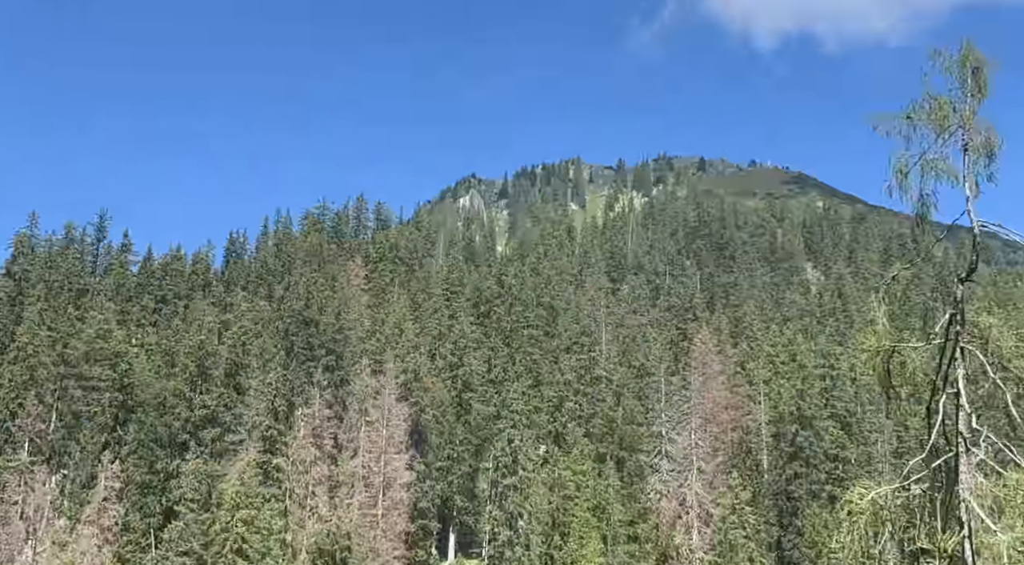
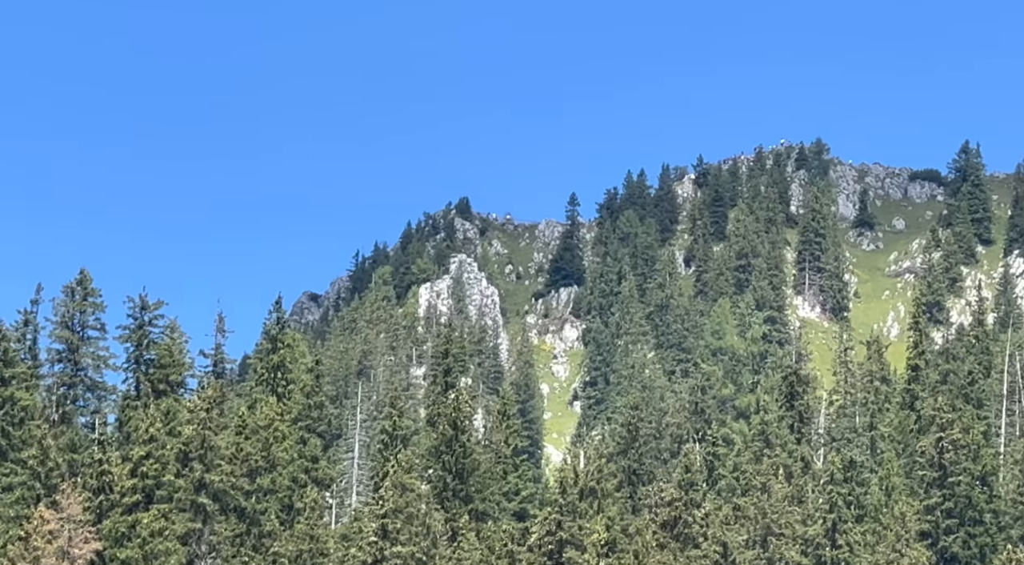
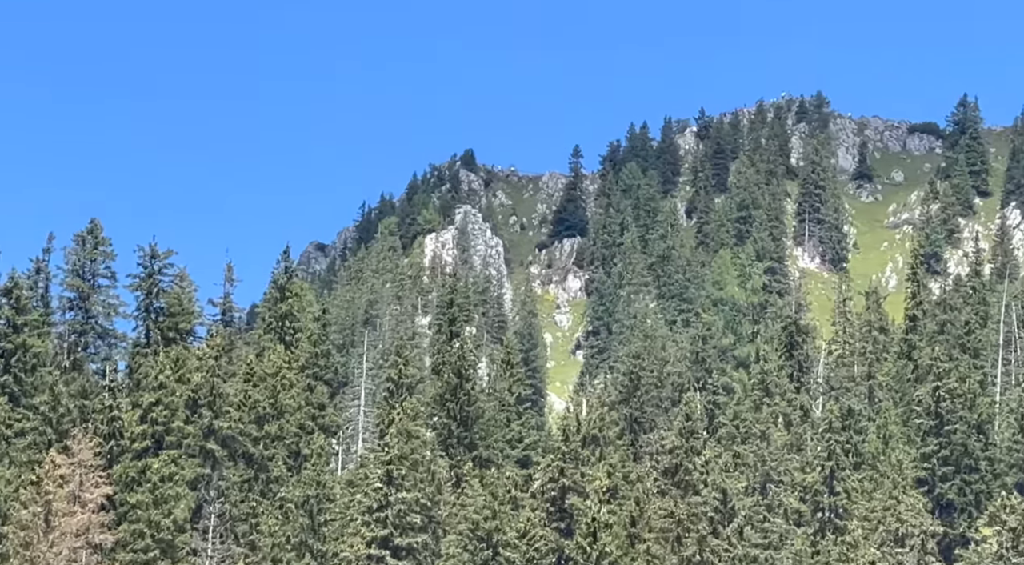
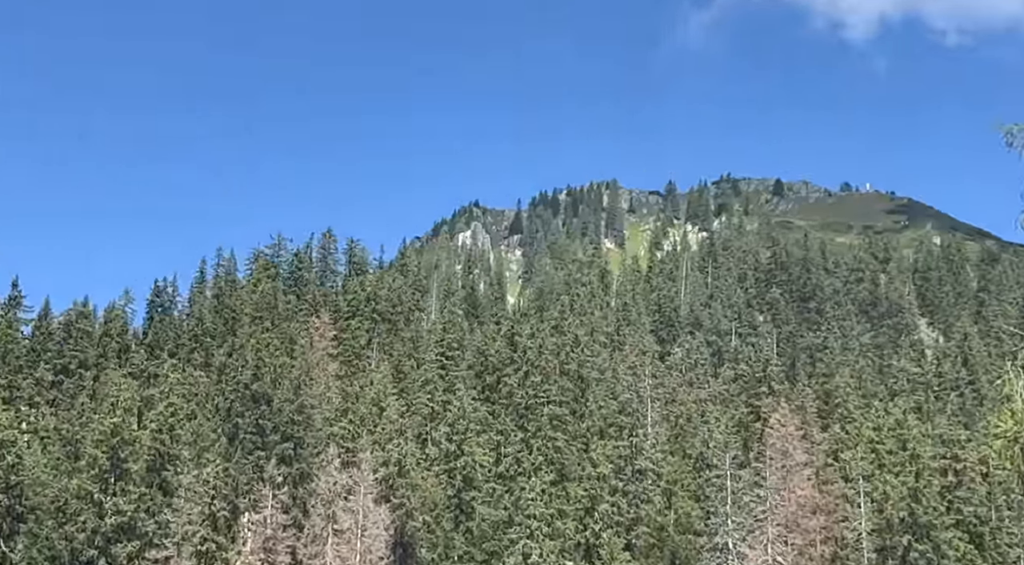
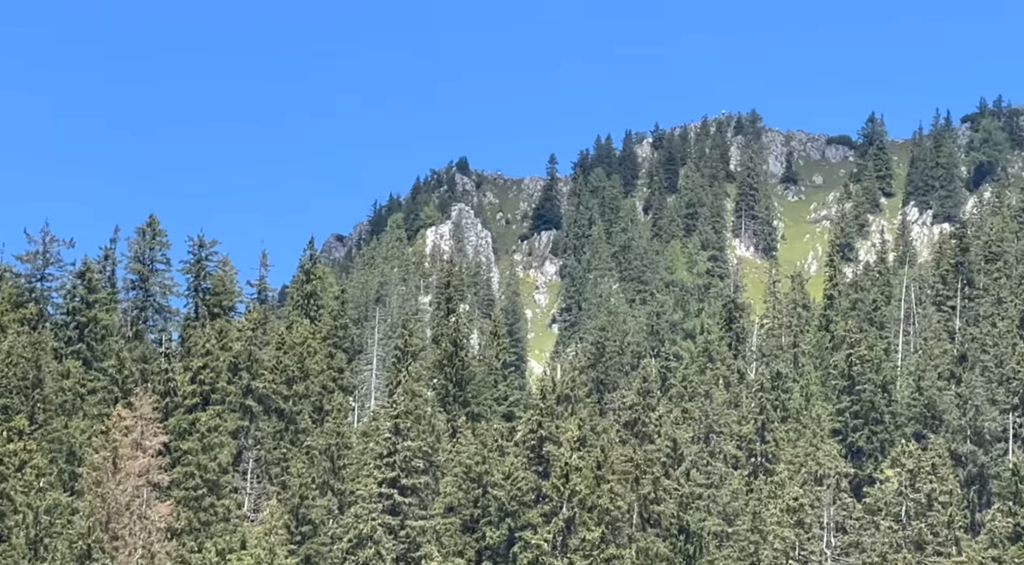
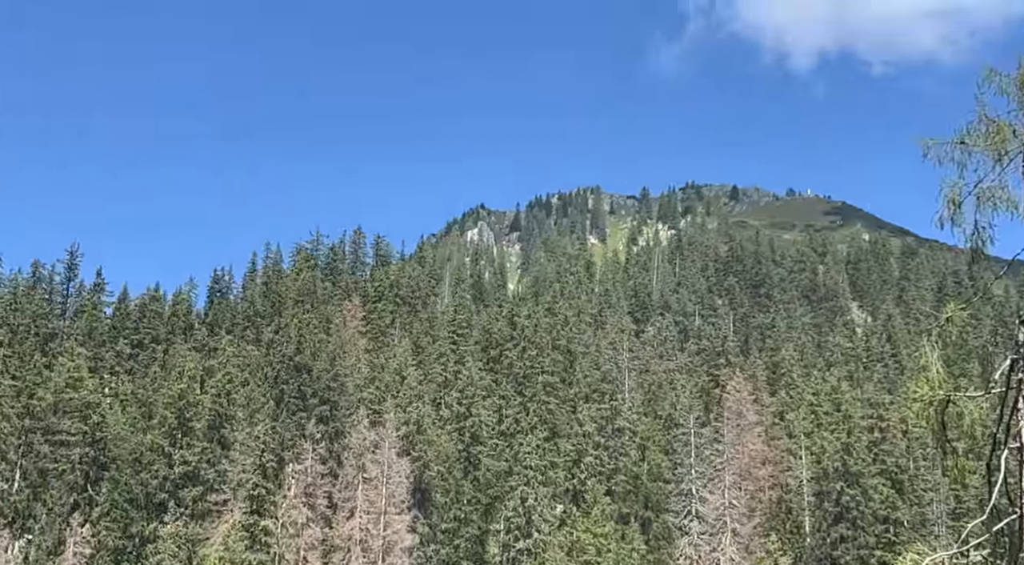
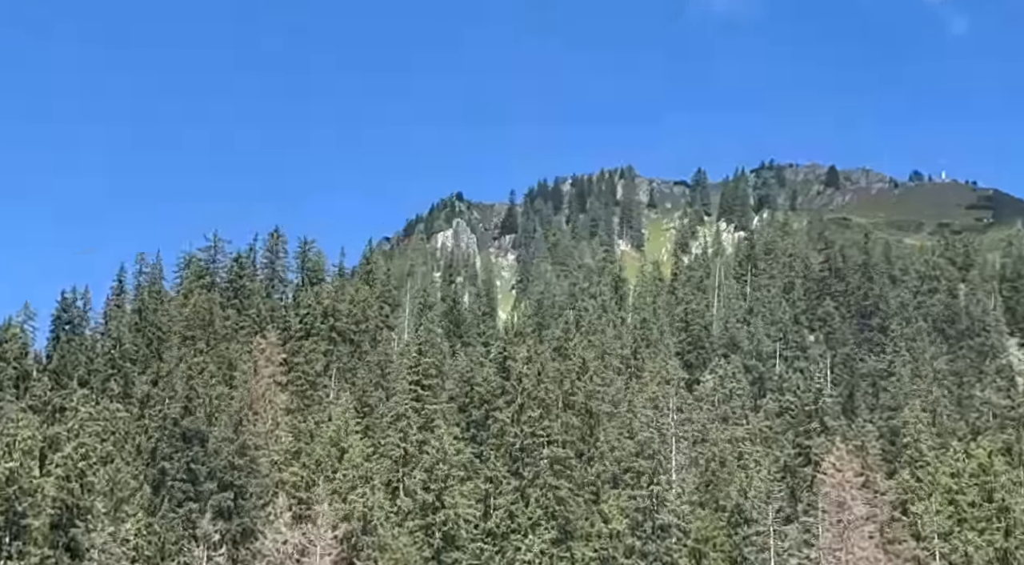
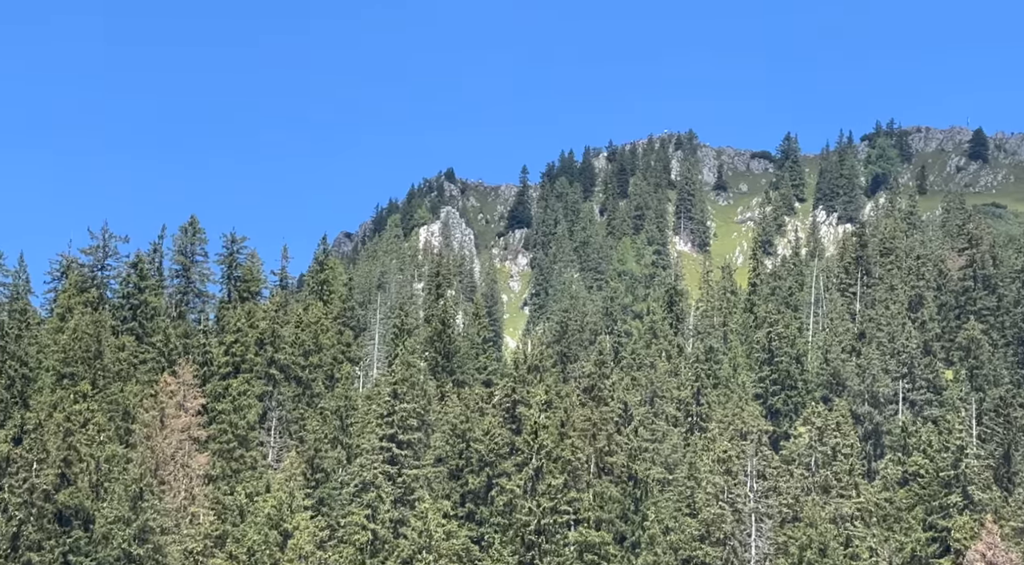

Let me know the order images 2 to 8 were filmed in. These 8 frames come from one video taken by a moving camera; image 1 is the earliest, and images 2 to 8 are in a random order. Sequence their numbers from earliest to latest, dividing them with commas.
6, 4, 7, 8, 5, 3, 2
